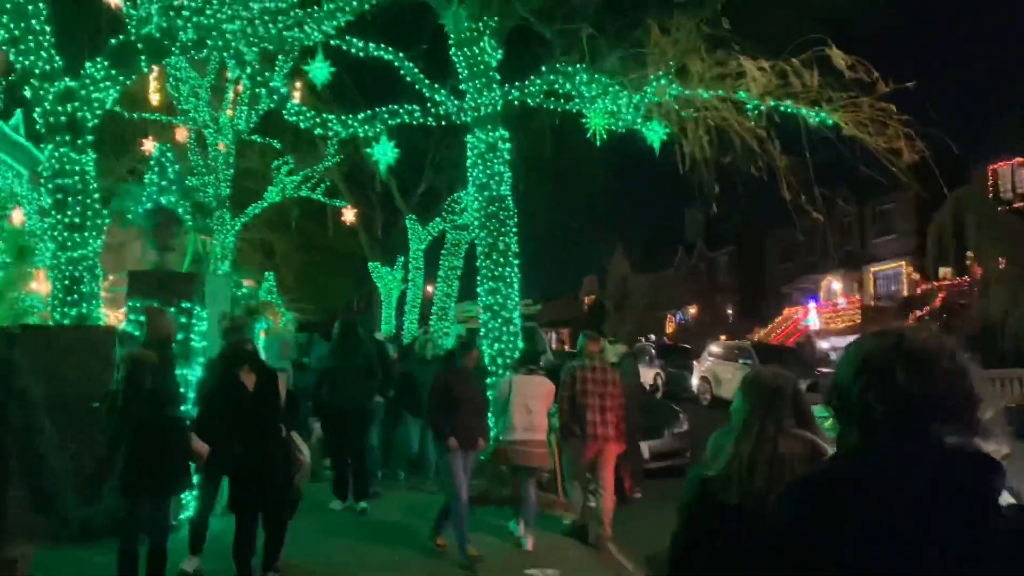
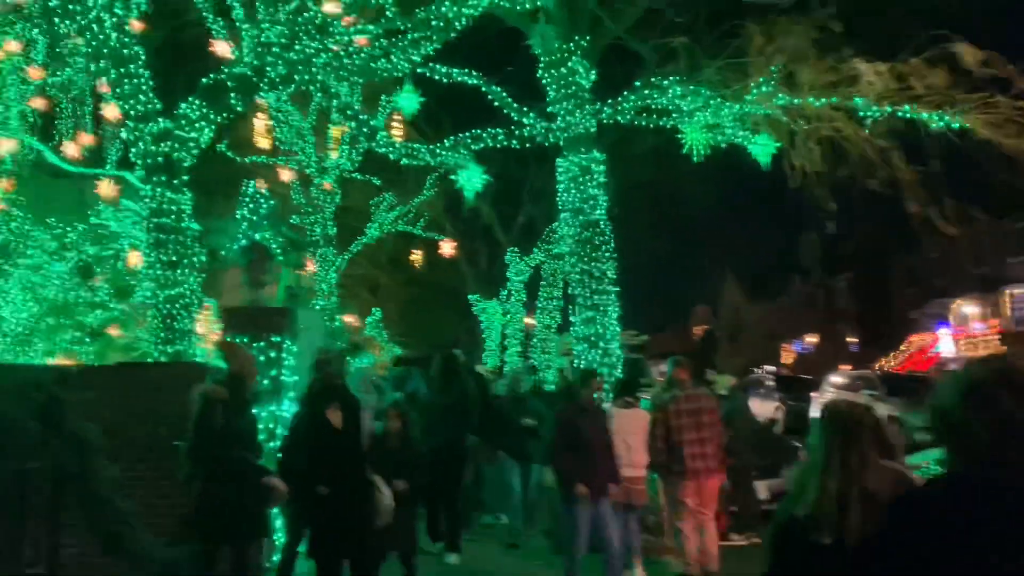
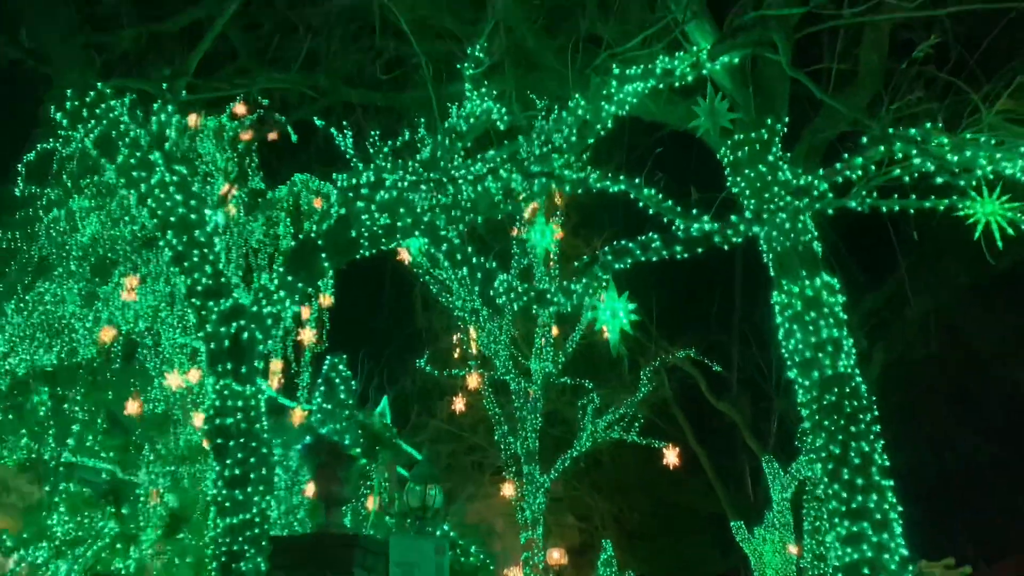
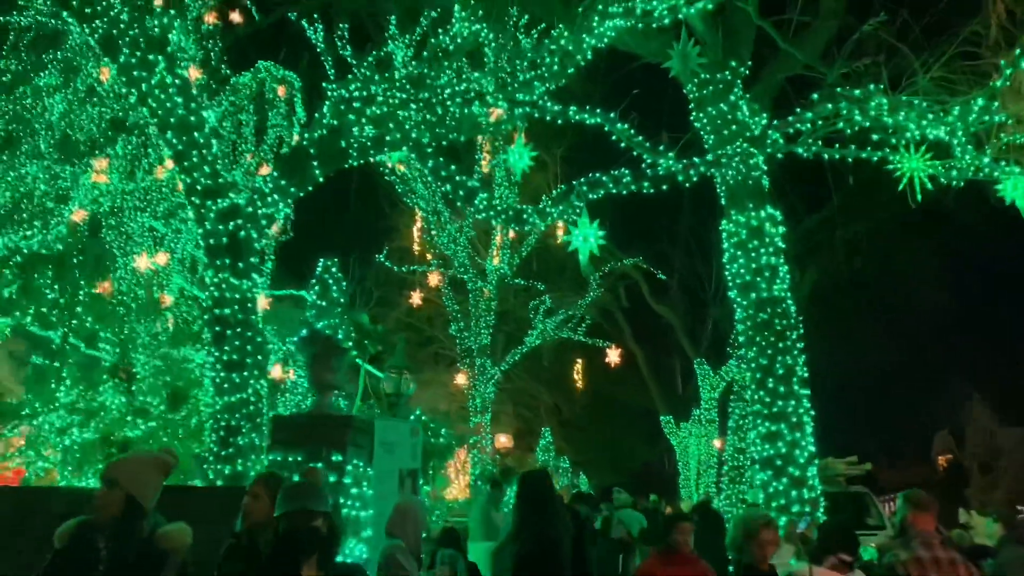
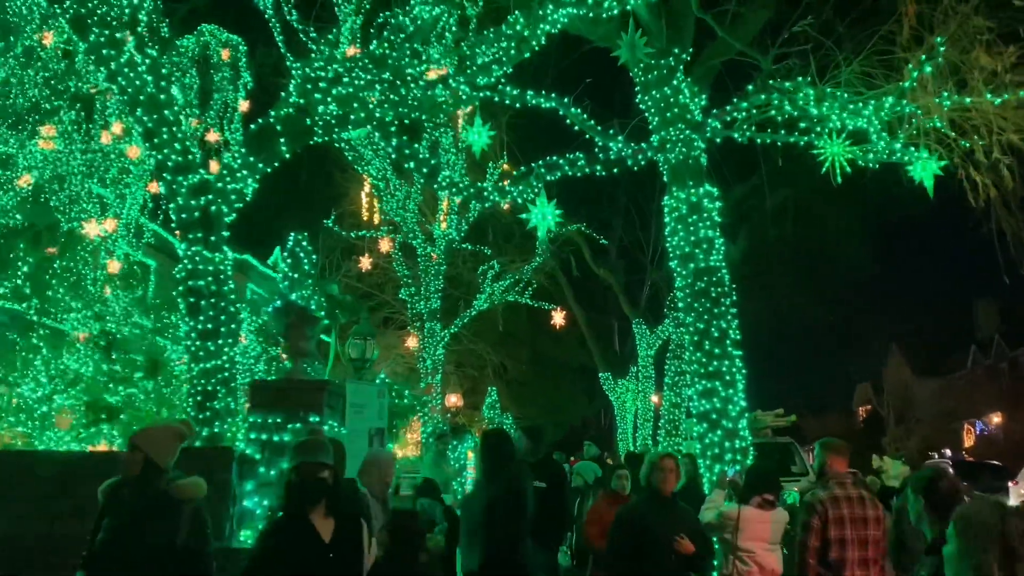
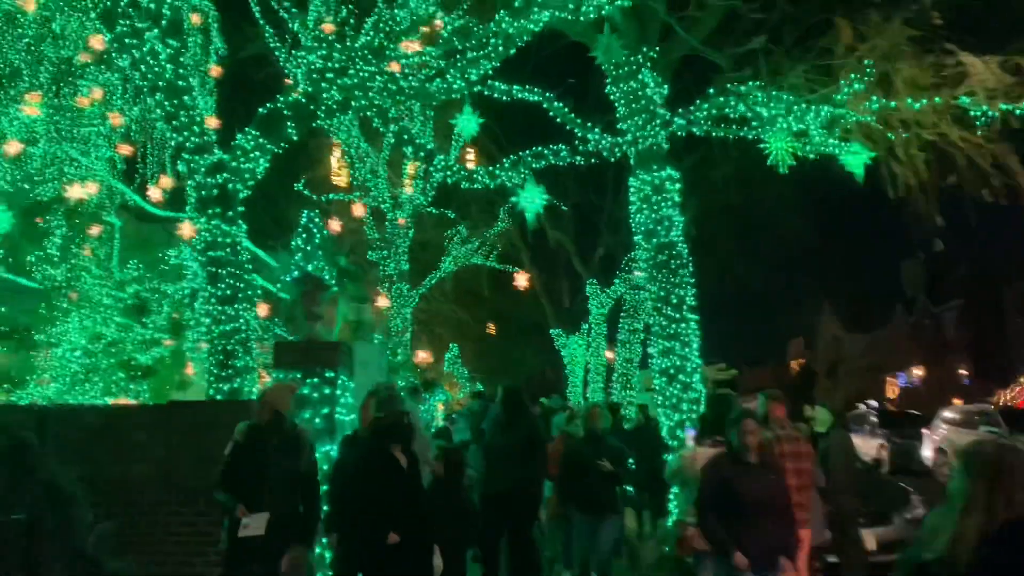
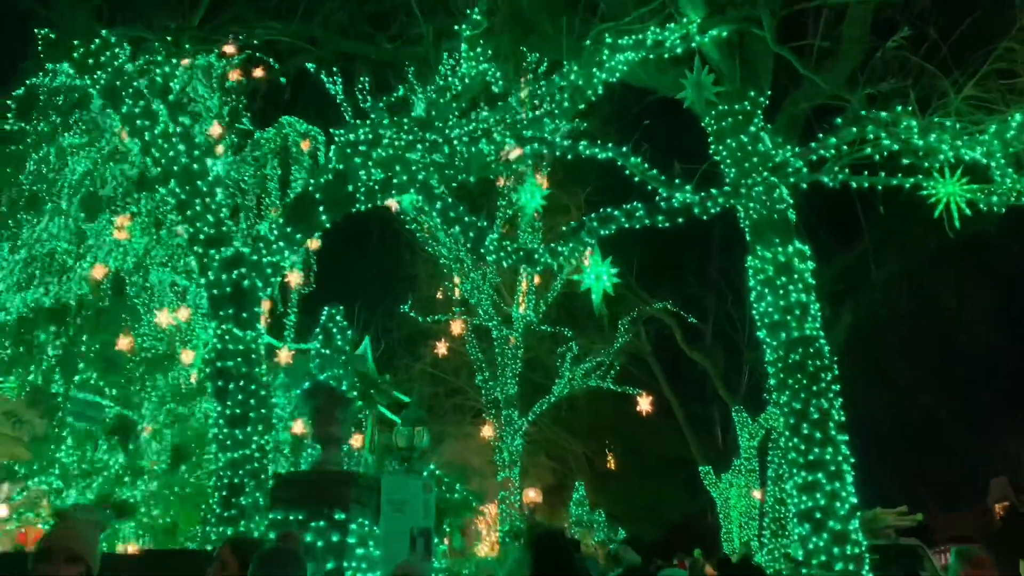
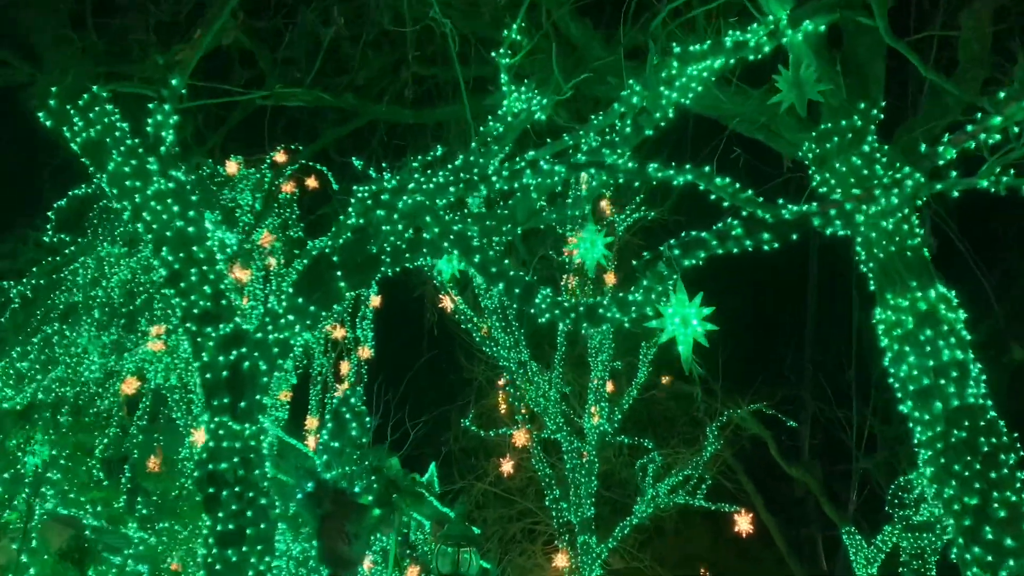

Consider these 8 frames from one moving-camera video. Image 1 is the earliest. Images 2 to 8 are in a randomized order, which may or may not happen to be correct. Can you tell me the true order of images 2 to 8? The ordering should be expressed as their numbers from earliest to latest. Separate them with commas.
2, 6, 5, 4, 7, 3, 8
